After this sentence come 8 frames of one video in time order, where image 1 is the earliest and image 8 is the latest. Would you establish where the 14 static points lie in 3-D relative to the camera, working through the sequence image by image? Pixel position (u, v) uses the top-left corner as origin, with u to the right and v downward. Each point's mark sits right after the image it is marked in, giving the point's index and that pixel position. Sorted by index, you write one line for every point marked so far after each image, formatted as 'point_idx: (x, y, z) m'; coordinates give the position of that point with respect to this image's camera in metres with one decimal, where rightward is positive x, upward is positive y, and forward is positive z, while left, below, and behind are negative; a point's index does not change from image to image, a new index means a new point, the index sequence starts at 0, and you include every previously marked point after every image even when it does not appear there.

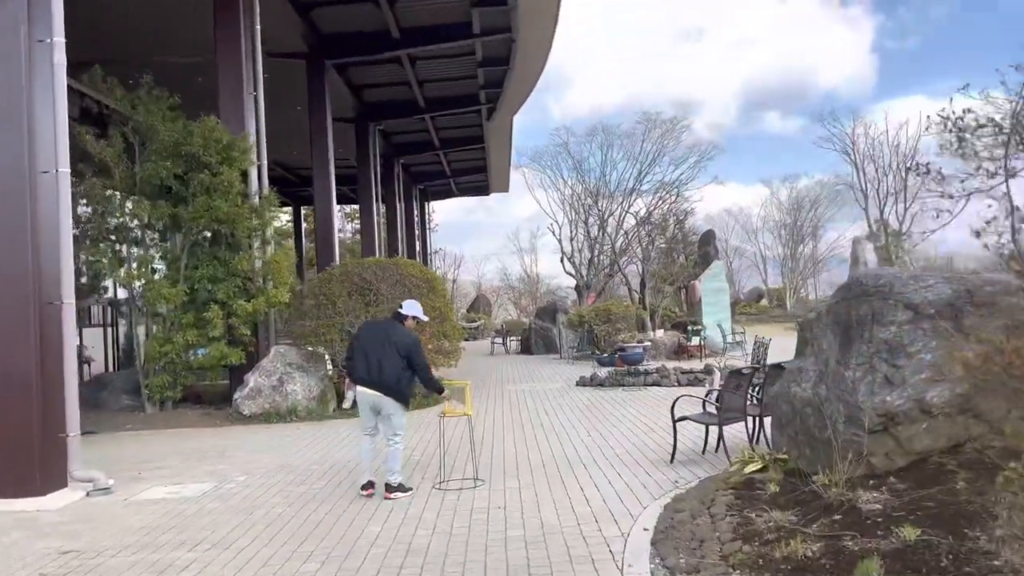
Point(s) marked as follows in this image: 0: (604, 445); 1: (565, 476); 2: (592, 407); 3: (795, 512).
0: (+0.8, -1.5, +7.4) m
1: (+0.4, -1.4, +6.1) m
2: (+1.0, -1.5, +10.3) m
3: (+1.5, -1.2, +4.2) m
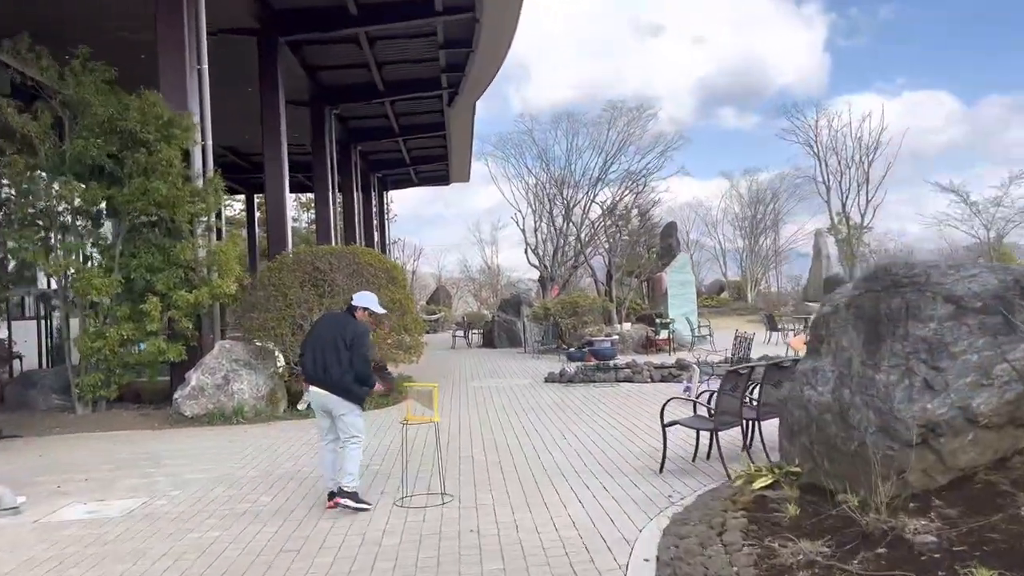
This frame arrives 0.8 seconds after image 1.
0: (+0.6, -1.4, +6.7) m
1: (+0.2, -1.4, +5.4) m
2: (+0.6, -1.4, +9.7) m
3: (+1.4, -1.1, +3.5) m
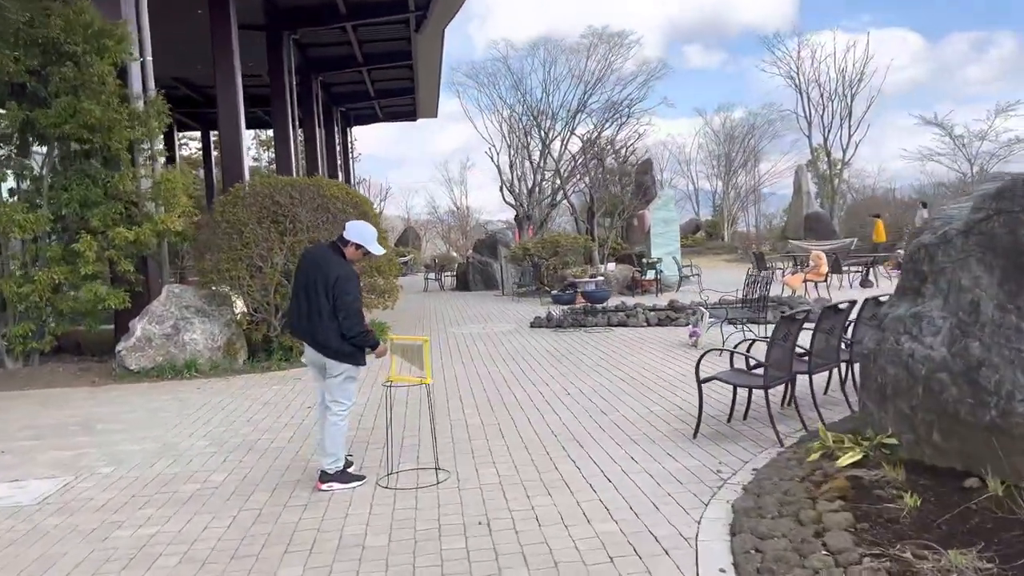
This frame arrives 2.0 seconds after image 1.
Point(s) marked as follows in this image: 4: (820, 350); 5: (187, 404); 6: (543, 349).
0: (+0.6, -0.9, +5.8) m
1: (+0.3, -1.0, +4.5) m
2: (+0.5, -0.7, +8.7) m
3: (+1.5, -0.8, +2.6) m
4: (+1.9, -0.4, +5.2) m
5: (-2.9, -1.0, +7.3) m
6: (+0.3, -0.7, +9.3) m
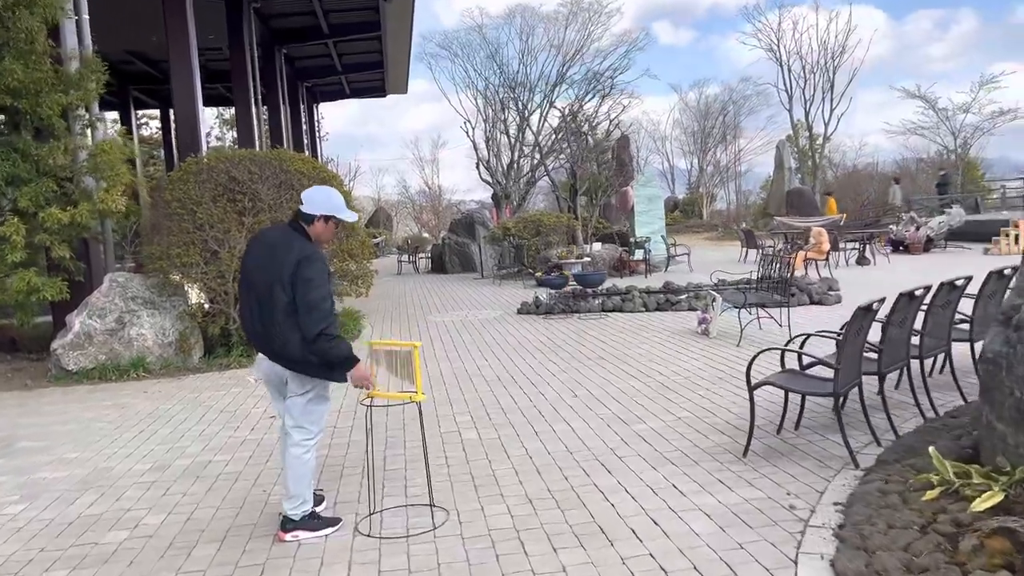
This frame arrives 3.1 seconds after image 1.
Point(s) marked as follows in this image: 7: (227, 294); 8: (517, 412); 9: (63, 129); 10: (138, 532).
0: (+0.6, -0.8, +4.9) m
1: (+0.3, -0.9, +3.5) m
2: (+0.4, -0.6, +7.8) m
3: (+1.6, -0.8, +1.7) m
4: (+2.0, -0.3, +4.3) m
5: (-2.9, -1.0, +6.2) m
6: (+0.2, -0.5, +8.3) m
7: (-3.0, -0.1, +8.5) m
8: (0.0, -0.8, +5.3) m
9: (-4.6, +1.6, +8.3) m
10: (-1.7, -1.1, +3.7) m
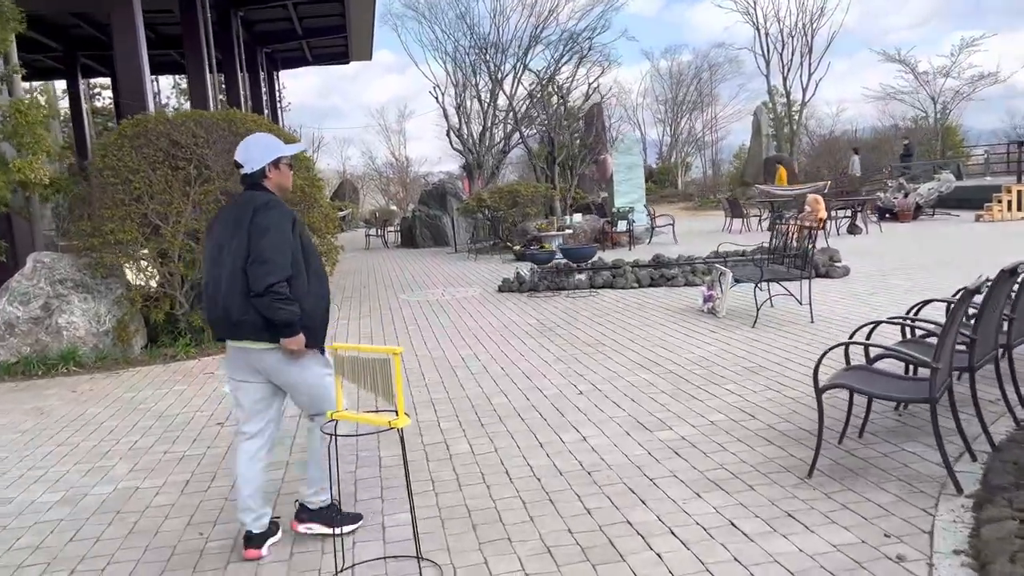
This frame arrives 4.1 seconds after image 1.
0: (+0.6, -0.7, +4.0) m
1: (+0.4, -0.9, +2.7) m
2: (+0.3, -0.4, +6.9) m
3: (+1.7, -0.8, +0.9) m
4: (+2.0, -0.2, +3.5) m
5: (-3.0, -0.9, +5.3) m
6: (+0.1, -0.3, +7.5) m
7: (-3.1, +0.1, +7.5) m
8: (0.0, -0.7, +4.4) m
9: (-4.7, +1.7, +7.1) m
10: (-1.7, -1.1, +2.8) m
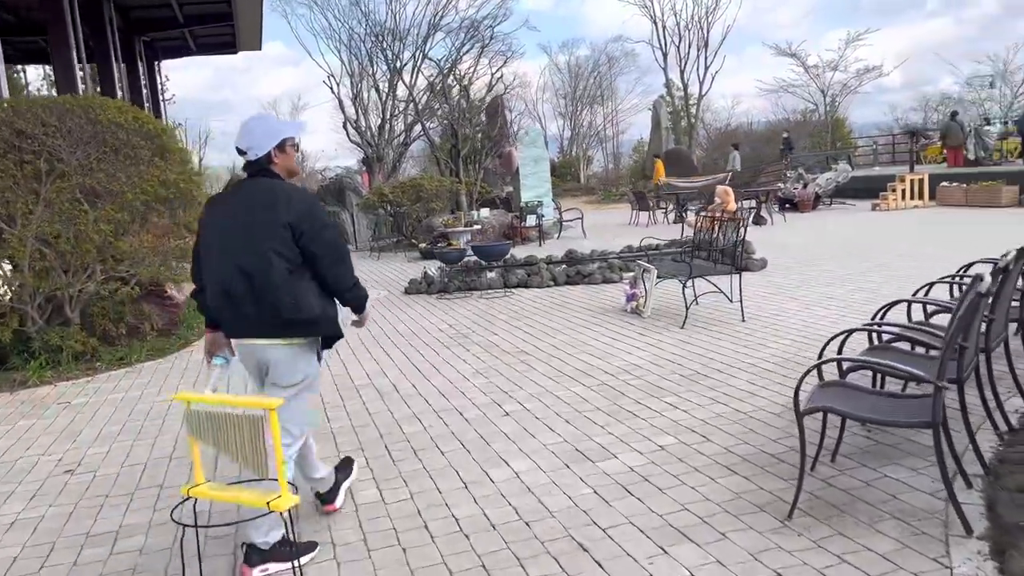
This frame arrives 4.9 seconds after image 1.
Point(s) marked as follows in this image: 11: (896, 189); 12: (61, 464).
0: (+0.2, -0.7, +3.4) m
1: (+0.2, -0.9, +2.1) m
2: (-0.4, -0.4, +6.2) m
3: (+1.8, -0.8, +0.5) m
4: (+1.7, -0.2, +3.0) m
5: (-3.4, -1.0, +4.2) m
6: (-0.7, -0.3, +6.8) m
7: (-3.9, 0.0, +6.4) m
8: (-0.4, -0.7, +3.7) m
9: (-5.5, +1.6, +5.9) m
10: (-1.8, -1.1, +1.9) m
11: (+7.7, +2.0, +16.4) m
12: (-2.3, -0.9, +4.2) m
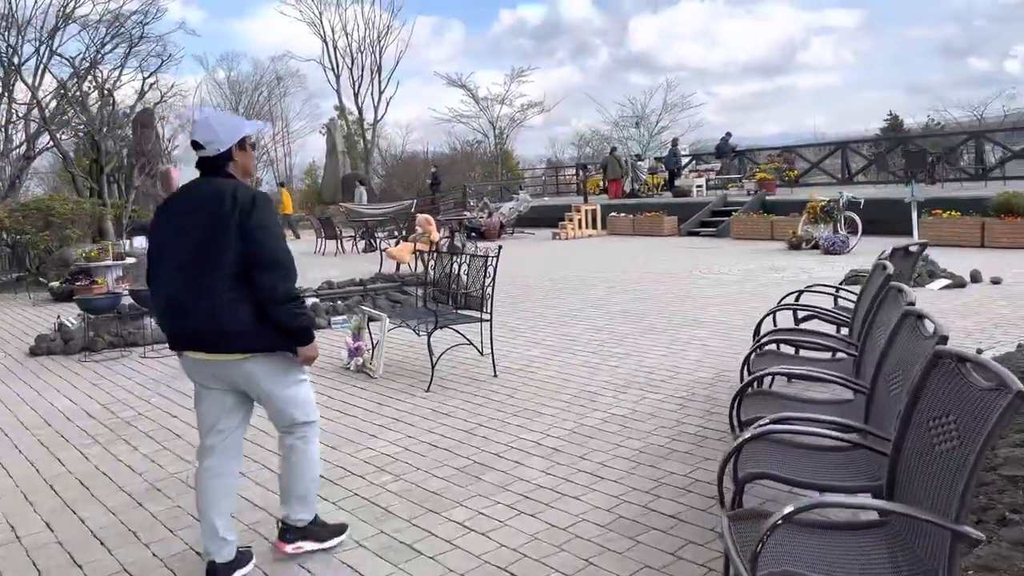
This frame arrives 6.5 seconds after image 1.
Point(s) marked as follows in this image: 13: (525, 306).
0: (-0.4, -1.0, +2.1) m
1: (+0.1, -1.1, +0.8) m
2: (-2.1, -0.8, +4.4) m
3: (+2.1, -0.9, 0.0) m
4: (+1.0, -0.4, +2.3) m
5: (-4.1, -1.3, +1.4) m
6: (-2.6, -0.7, +4.8) m
7: (-5.4, -0.5, +3.3) m
8: (-1.1, -1.0, +2.1) m
9: (-6.7, +1.1, +2.2) m
10: (-1.7, -1.4, -0.1) m
11: (+1.3, +1.5, +17.0) m
12: (-3.1, -1.2, +1.8) m
13: (+0.1, -0.2, +8.1) m
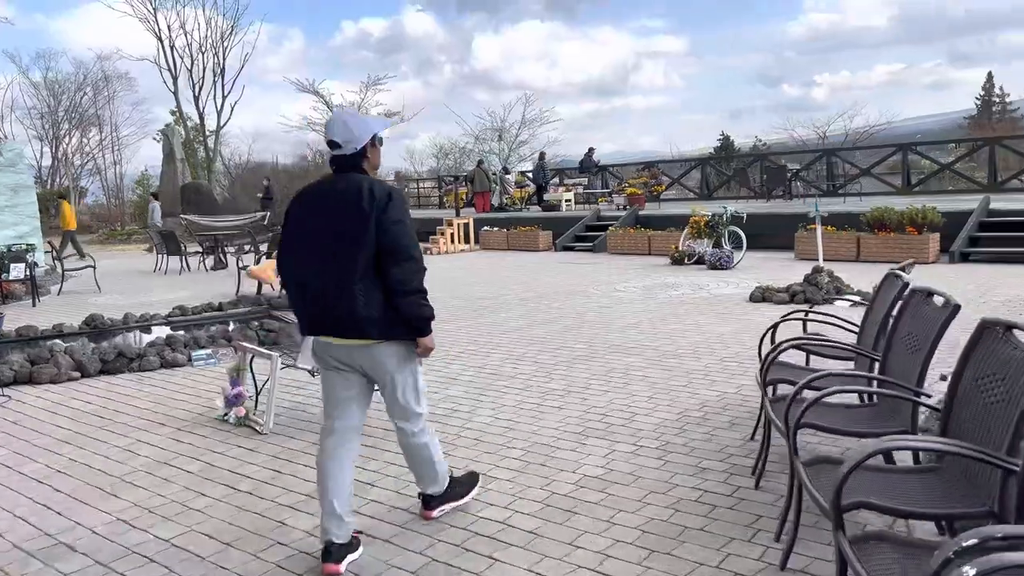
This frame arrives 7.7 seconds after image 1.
0: (-0.2, -1.1, +1.2) m
1: (+0.5, -1.2, 0.0) m
2: (-2.3, -0.9, +3.2) m
3: (+2.7, -1.0, -0.4) m
4: (+1.1, -0.5, +1.7) m
5: (-3.7, -1.5, -0.2) m
6: (-2.9, -0.9, +3.5) m
7: (-5.4, -0.6, +1.4) m
8: (-0.9, -1.1, +1.1) m
9: (-6.5, +0.9, +0.1) m
10: (-1.1, -1.5, -1.3) m
11: (-1.3, +1.1, +16.2) m
12: (-2.8, -1.4, +0.4) m
13: (-0.8, -0.4, +7.2) m
